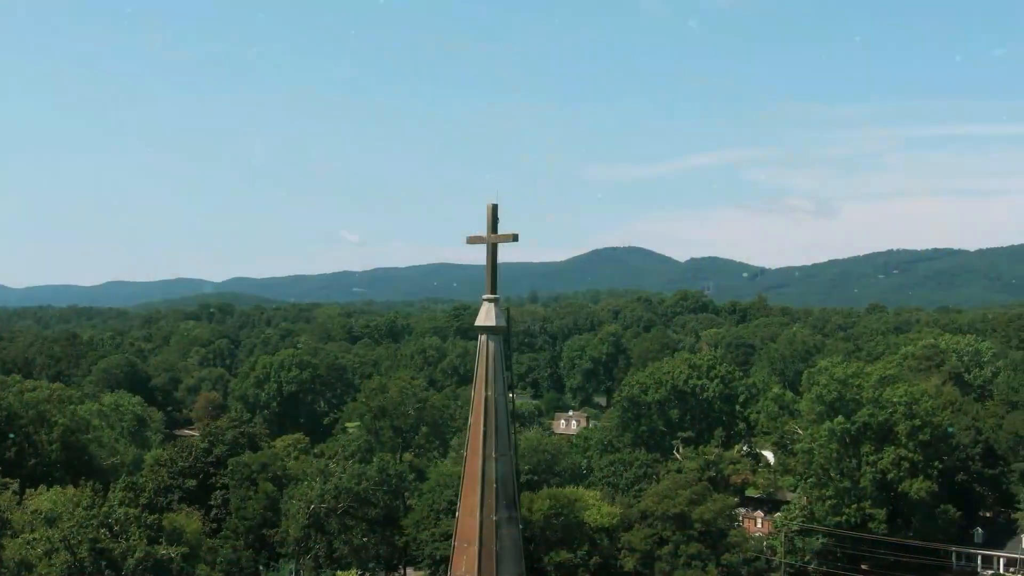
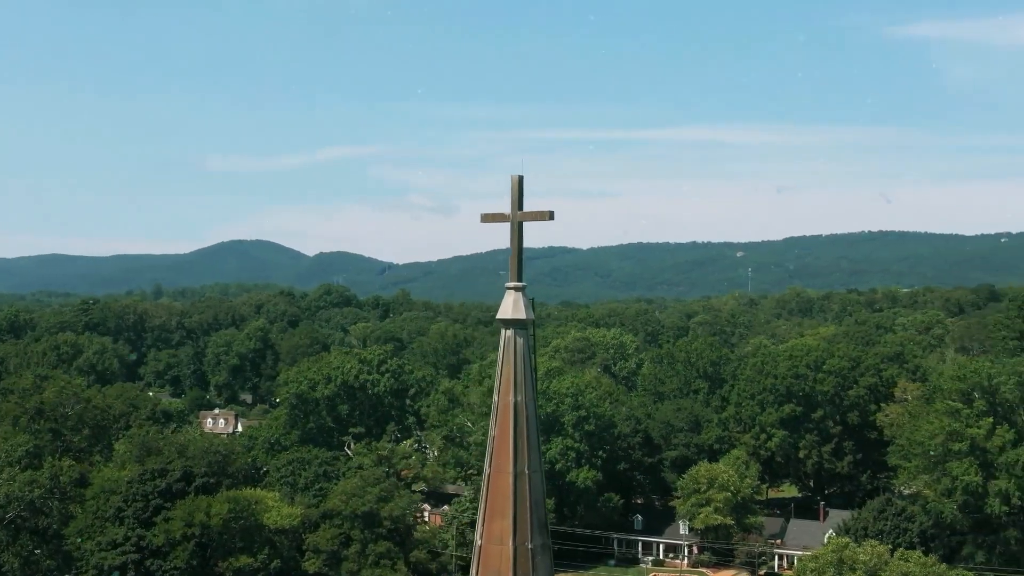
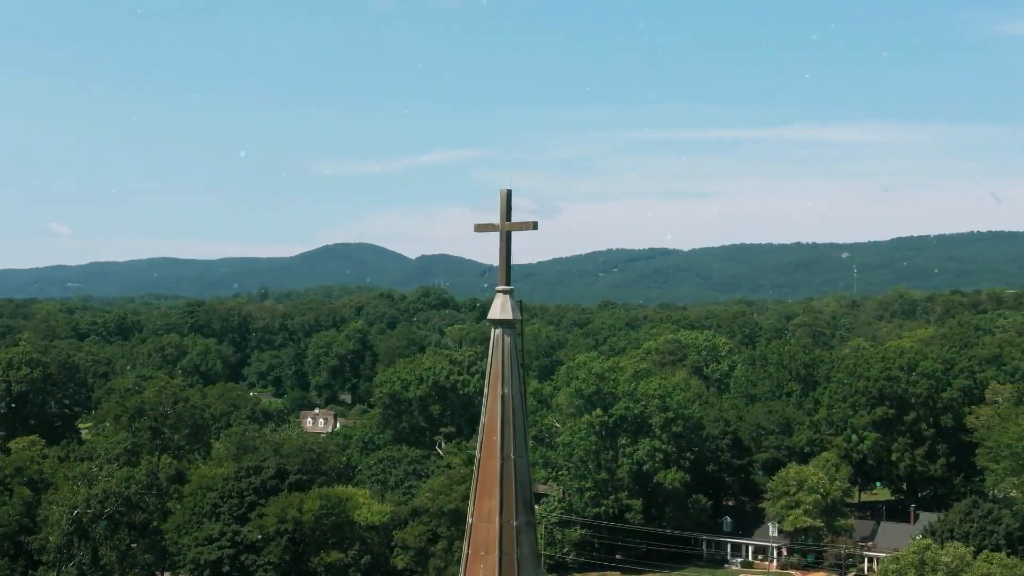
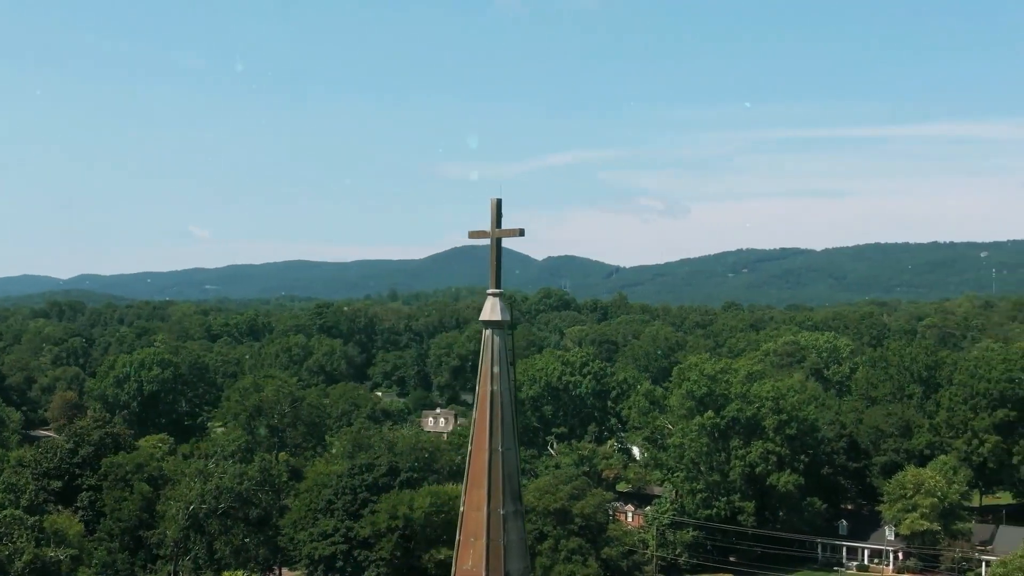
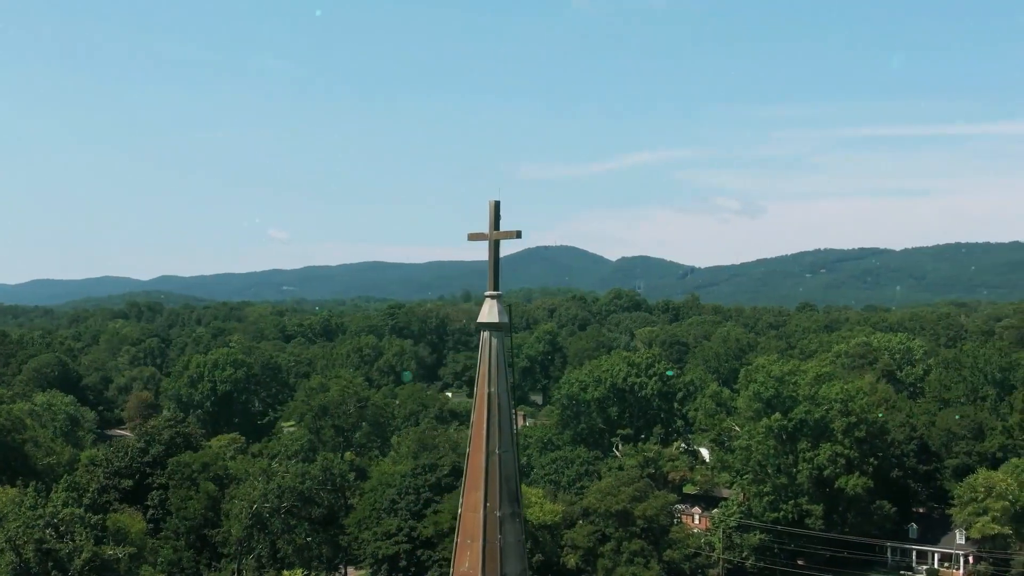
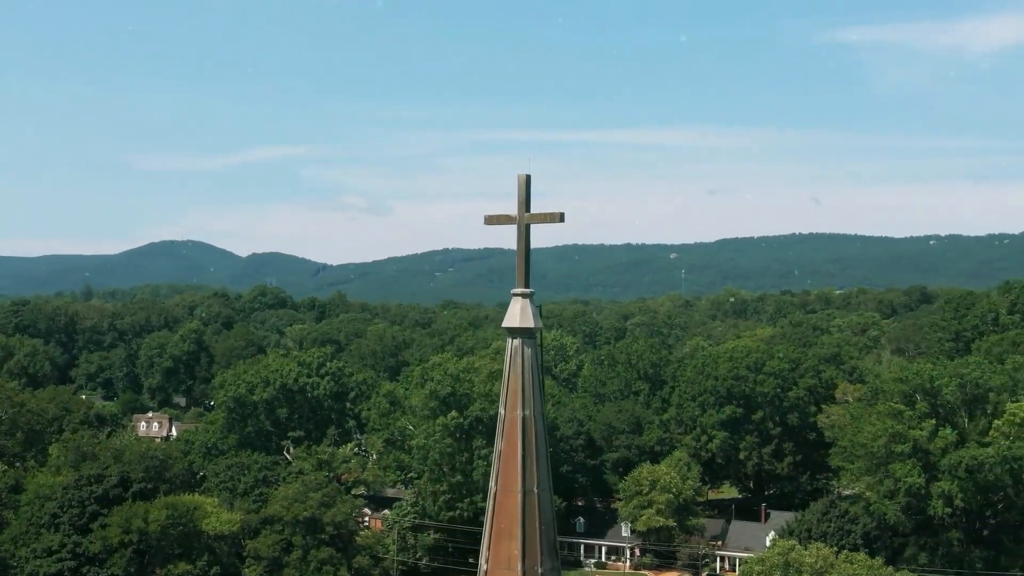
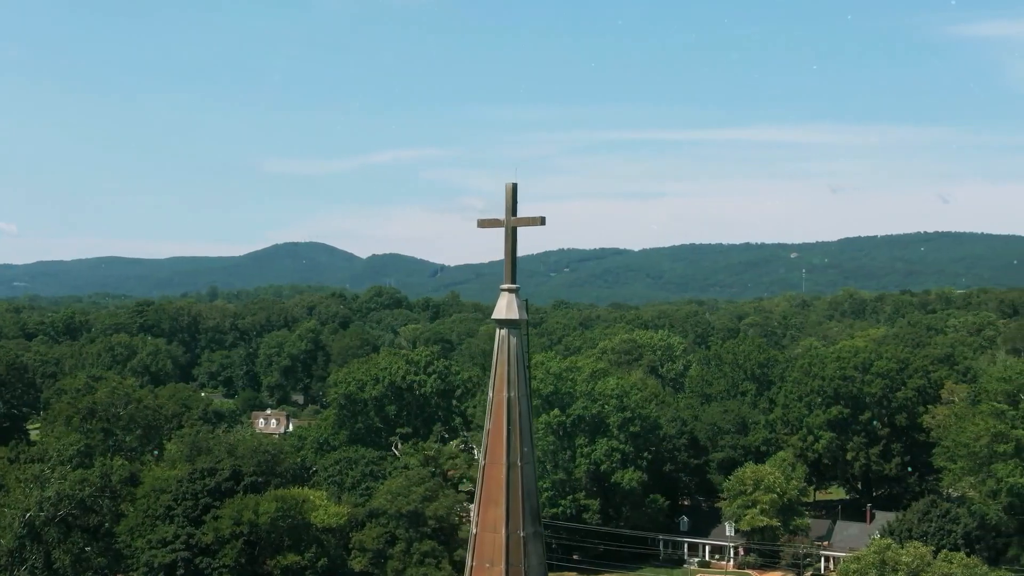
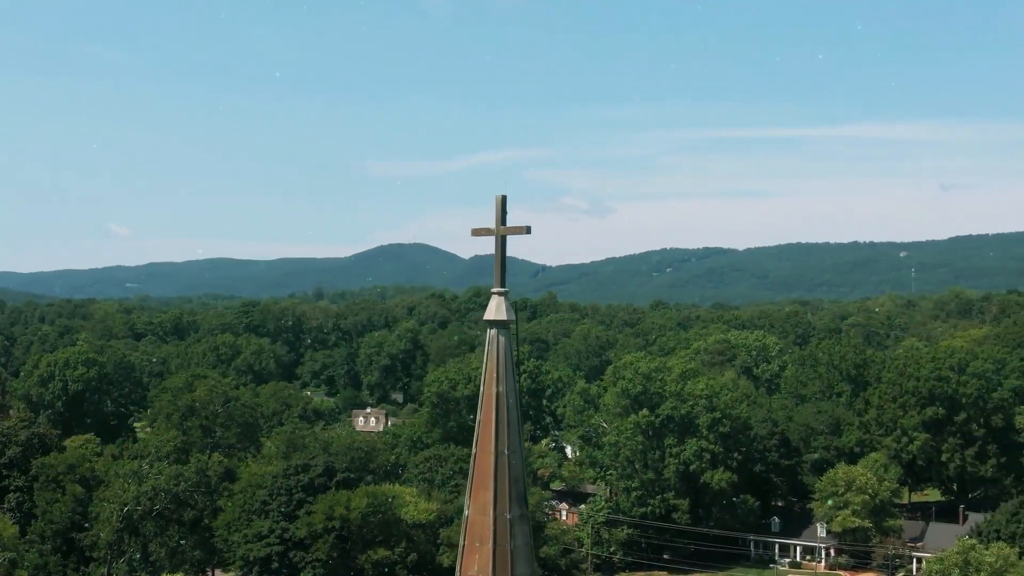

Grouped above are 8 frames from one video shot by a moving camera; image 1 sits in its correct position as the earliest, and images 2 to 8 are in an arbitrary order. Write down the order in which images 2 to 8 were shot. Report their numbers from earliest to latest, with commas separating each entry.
5, 4, 8, 3, 7, 2, 6
